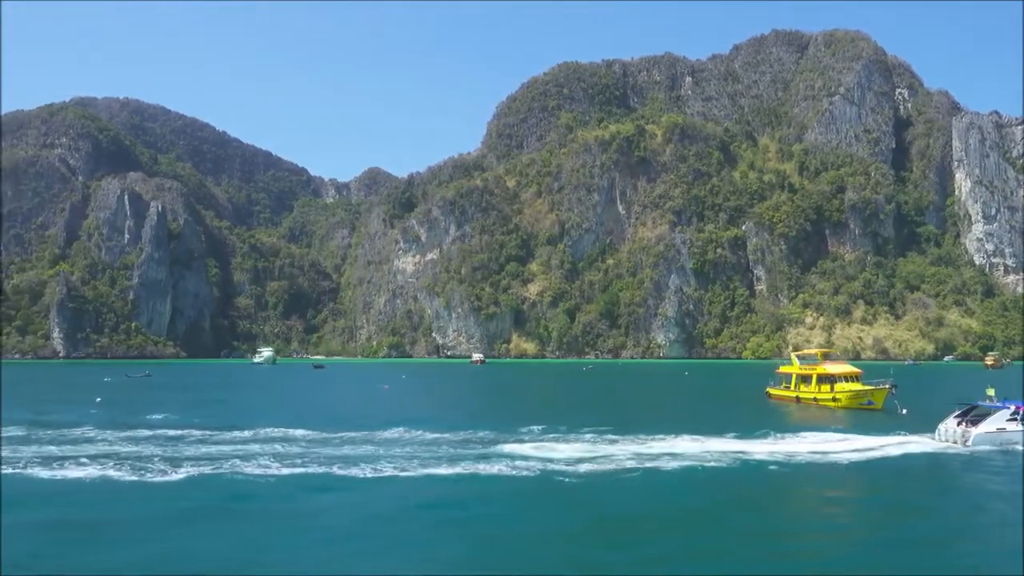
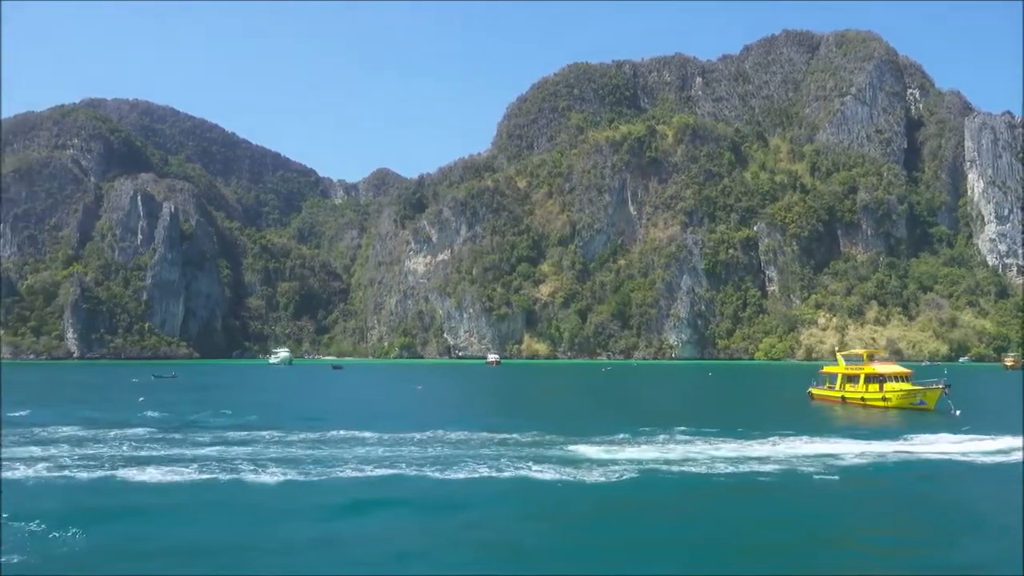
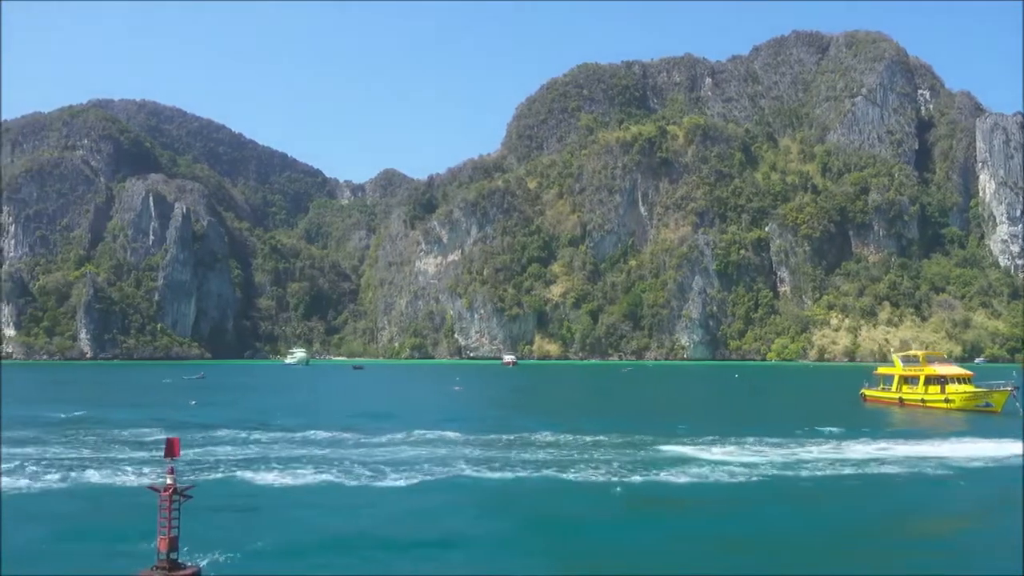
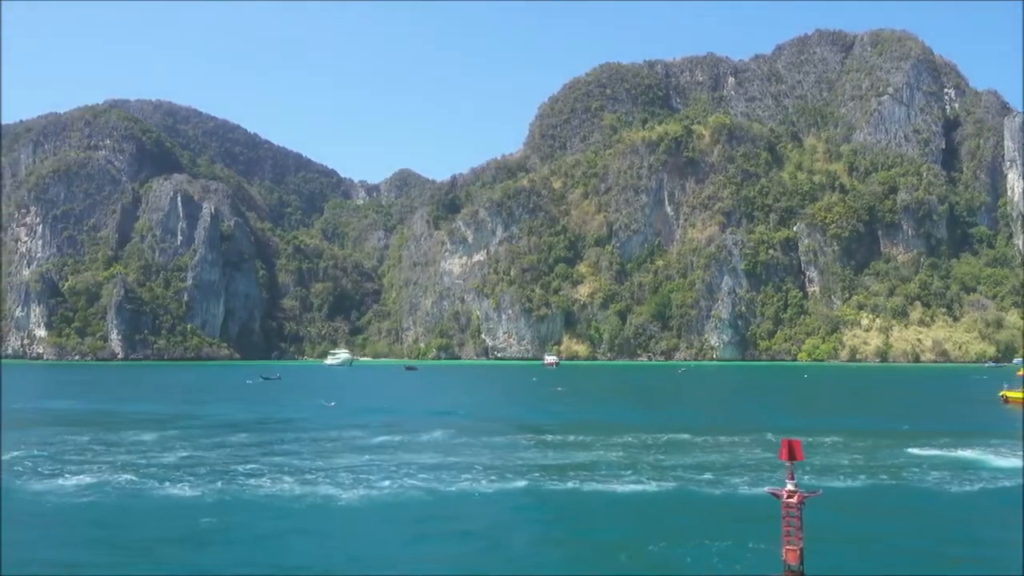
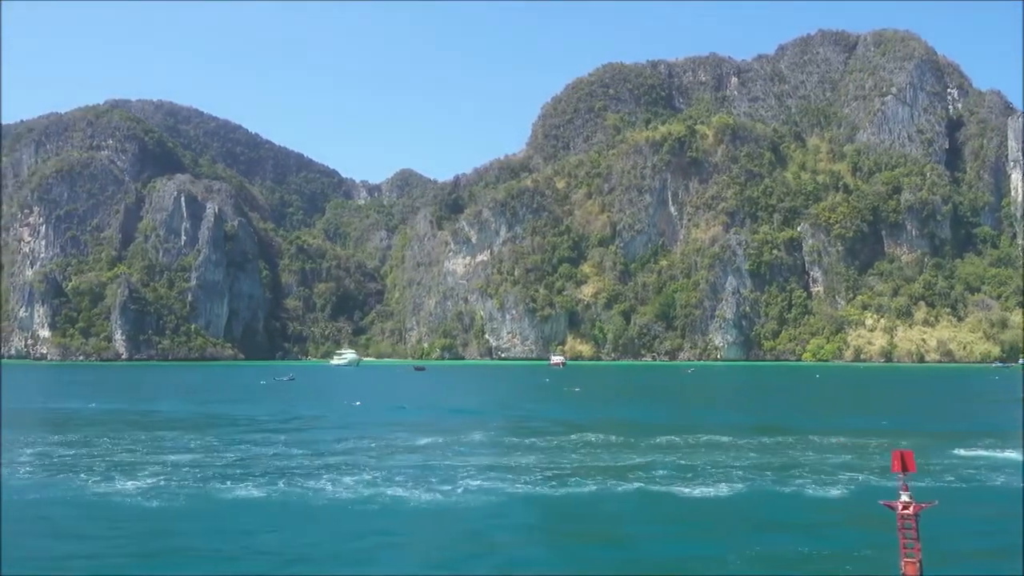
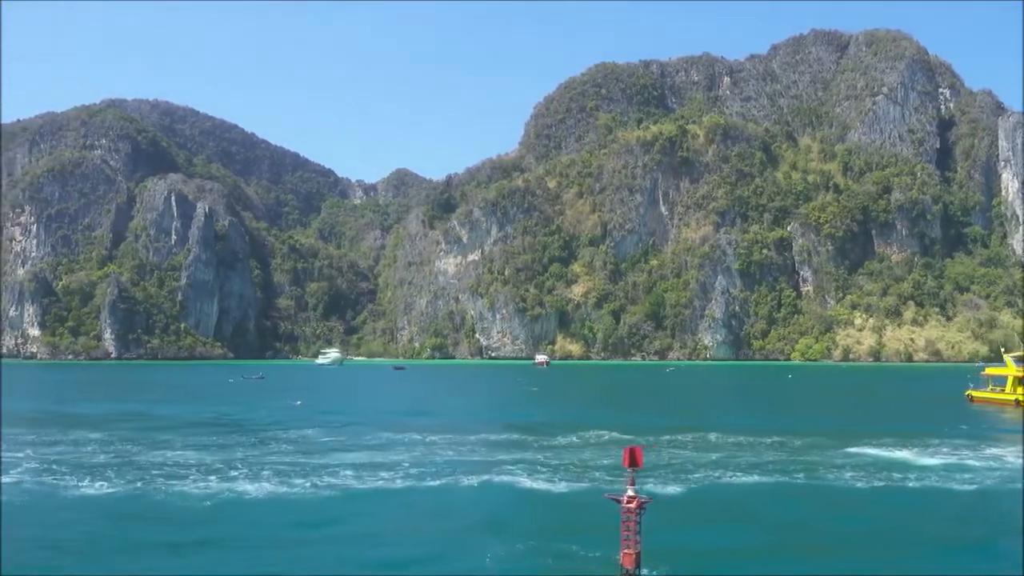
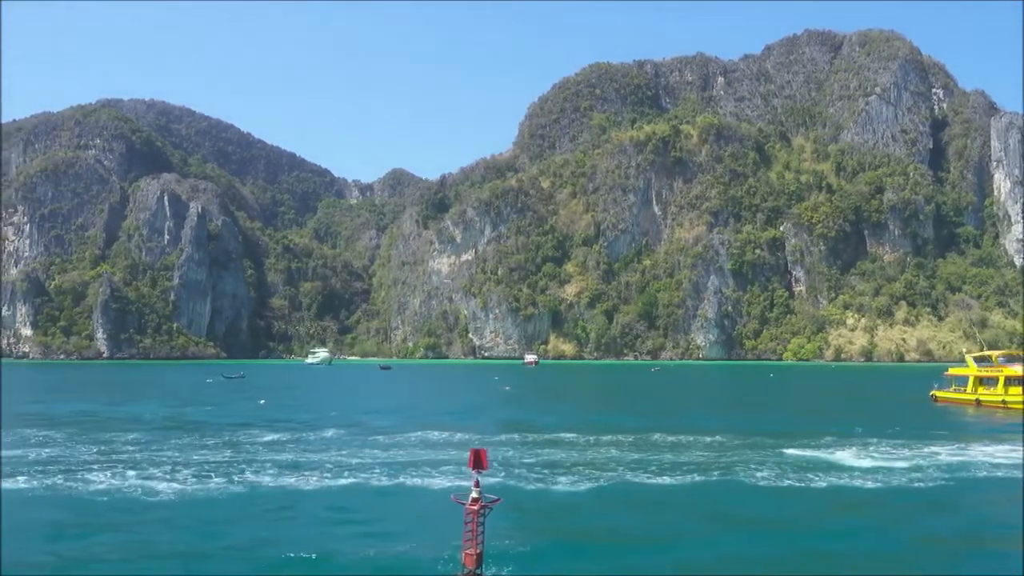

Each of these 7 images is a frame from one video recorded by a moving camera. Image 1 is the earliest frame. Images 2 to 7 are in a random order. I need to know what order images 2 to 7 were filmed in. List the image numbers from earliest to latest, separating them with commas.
2, 3, 7, 6, 4, 5
